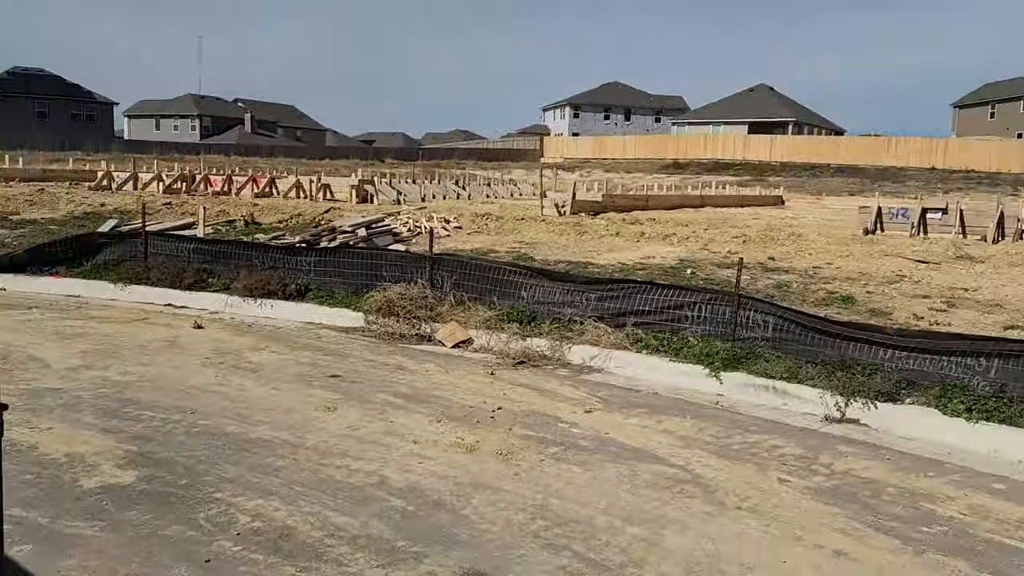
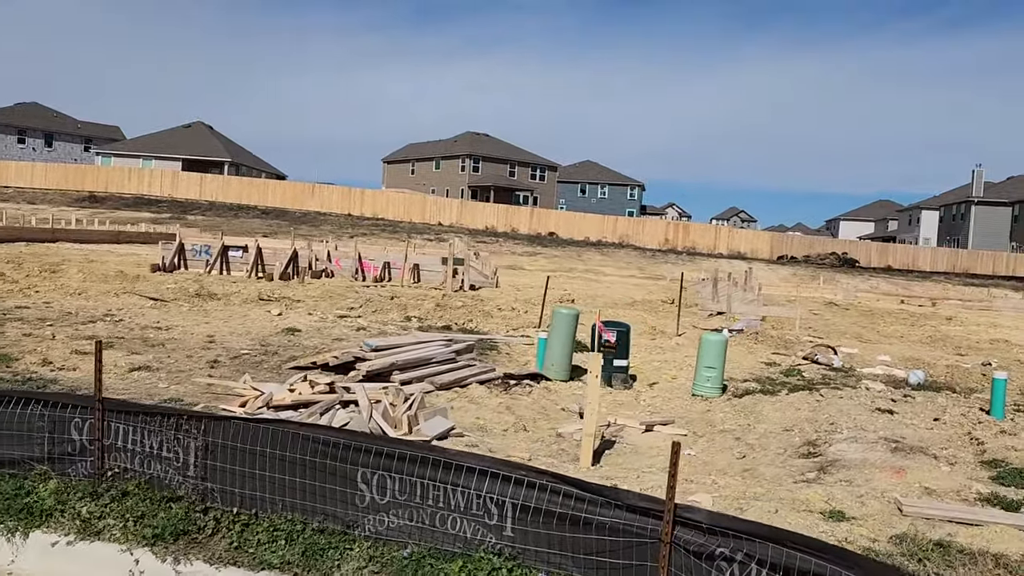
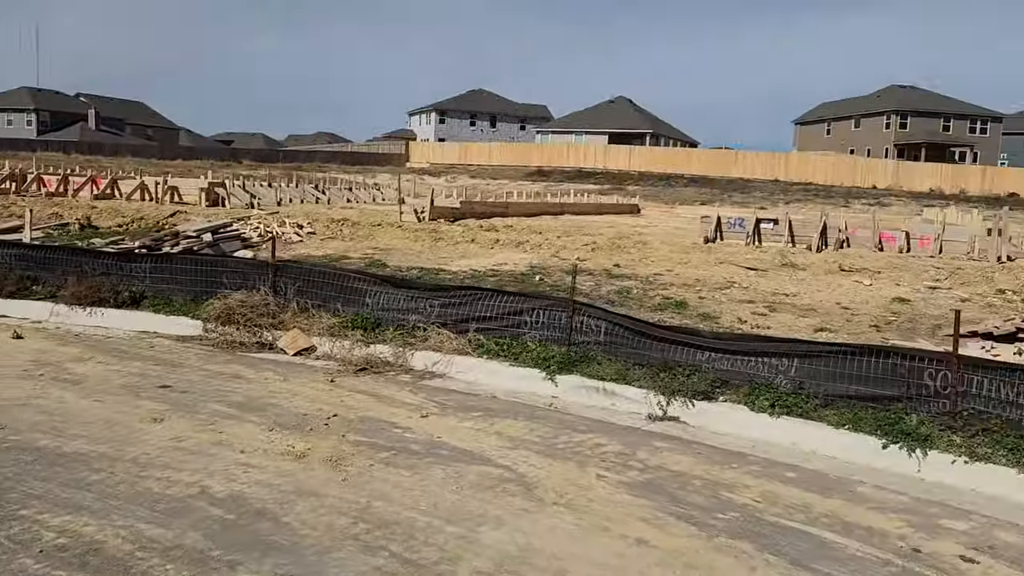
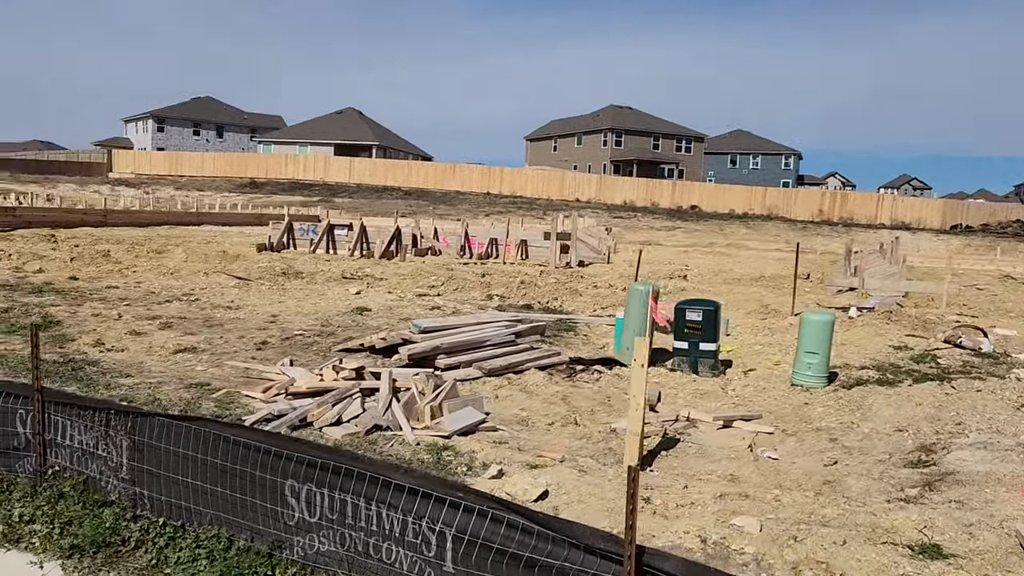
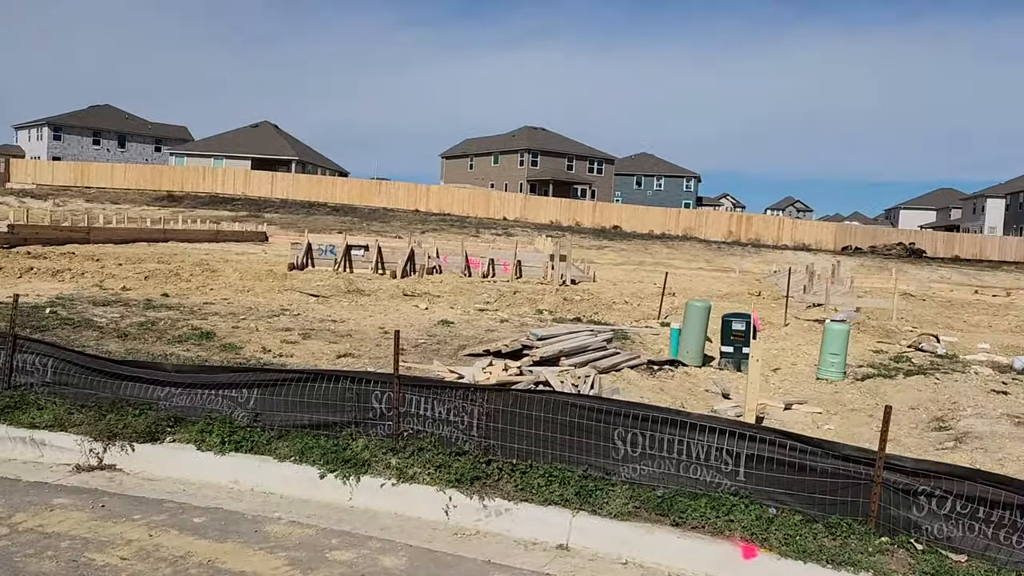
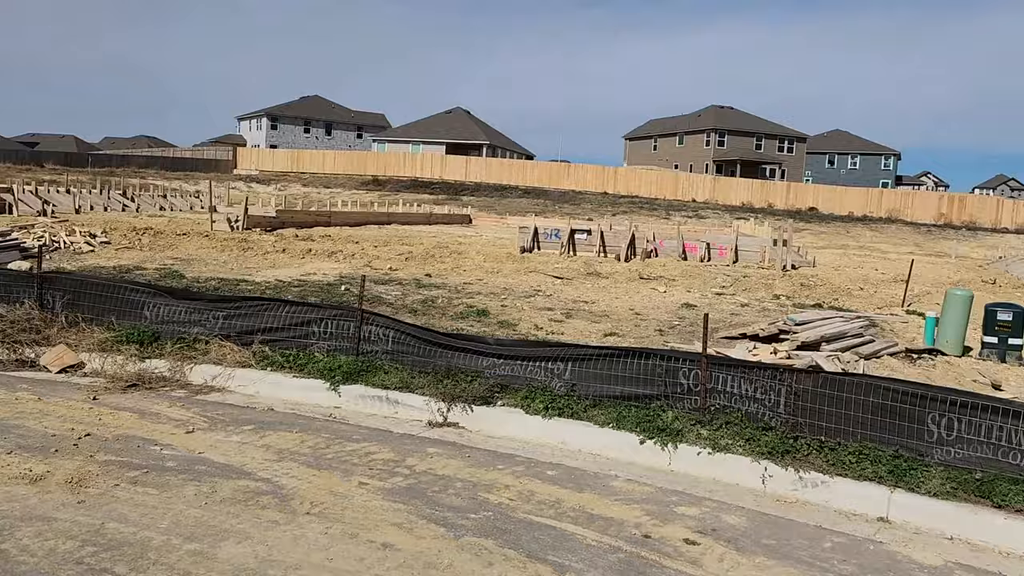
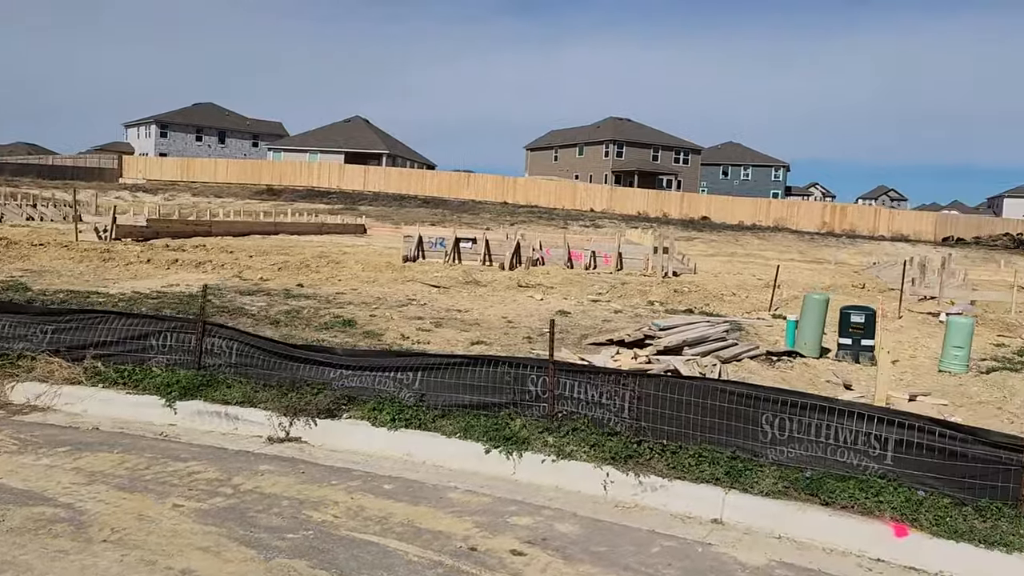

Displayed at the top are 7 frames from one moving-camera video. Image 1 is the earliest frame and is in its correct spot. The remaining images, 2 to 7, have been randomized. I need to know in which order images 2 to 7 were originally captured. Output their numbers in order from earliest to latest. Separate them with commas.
3, 6, 7, 5, 2, 4
